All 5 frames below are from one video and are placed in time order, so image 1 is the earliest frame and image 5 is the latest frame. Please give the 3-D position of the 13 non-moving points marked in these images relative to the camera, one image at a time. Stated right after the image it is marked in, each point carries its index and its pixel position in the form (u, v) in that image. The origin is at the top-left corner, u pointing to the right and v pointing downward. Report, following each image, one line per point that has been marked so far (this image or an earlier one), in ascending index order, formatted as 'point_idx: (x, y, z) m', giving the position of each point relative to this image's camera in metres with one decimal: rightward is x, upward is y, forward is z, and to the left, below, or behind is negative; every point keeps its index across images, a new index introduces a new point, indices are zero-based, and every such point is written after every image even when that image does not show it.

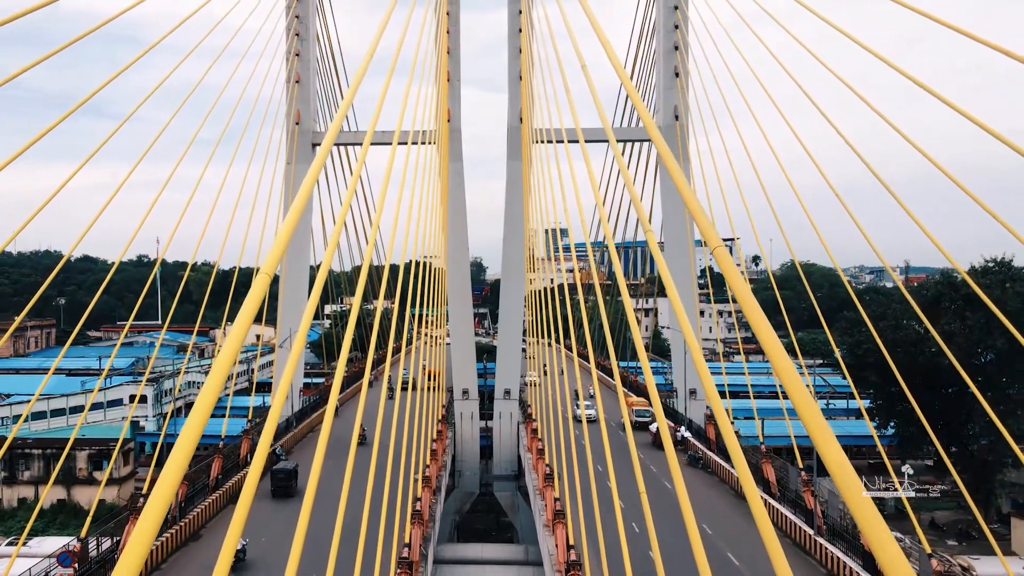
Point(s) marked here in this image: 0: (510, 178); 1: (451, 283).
0: (0.0, +2.3, +15.1) m
1: (-1.3, +0.1, +15.1) m
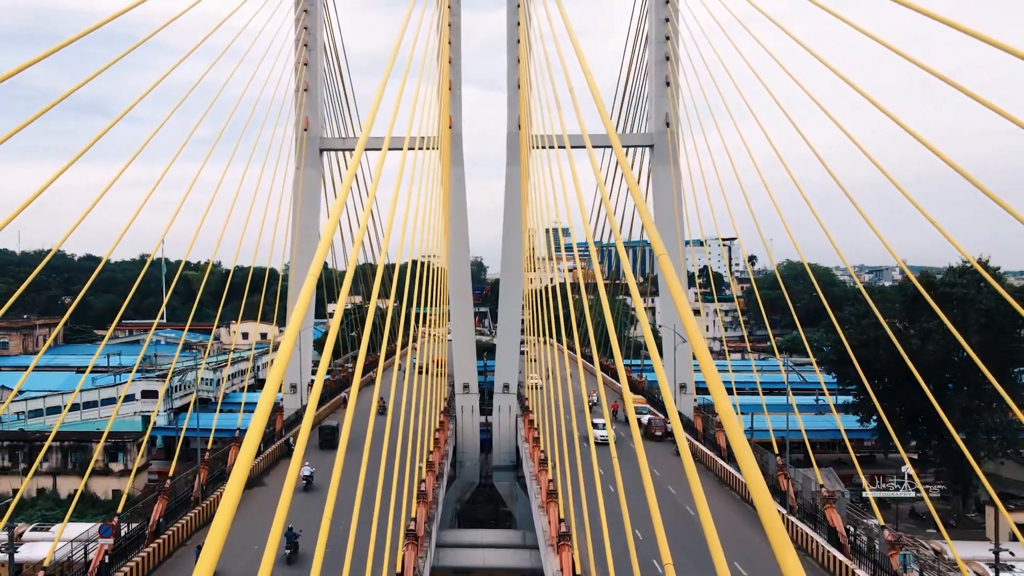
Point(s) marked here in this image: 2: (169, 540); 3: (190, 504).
0: (-0.1, +2.3, +15.8) m
1: (-1.3, +0.1, +15.9) m
2: (-4.3, -3.2, +9.2) m
3: (-4.5, -3.0, +10.1) m
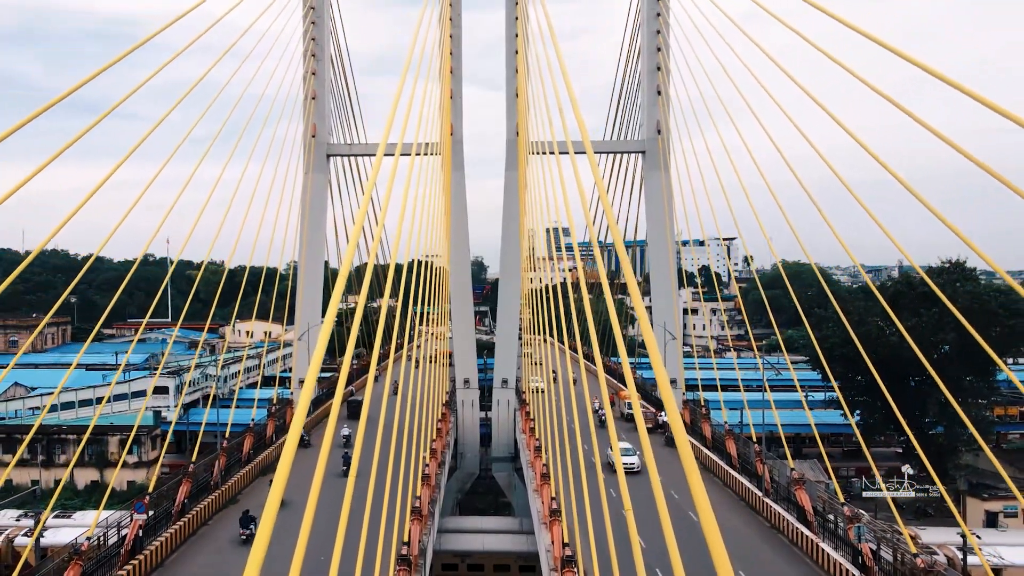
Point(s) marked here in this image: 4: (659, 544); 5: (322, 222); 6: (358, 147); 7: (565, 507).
0: (-0.1, +2.3, +16.6) m
1: (-1.3, +0.1, +16.7) m
2: (-4.4, -3.2, +10.0) m
3: (-4.5, -3.0, +10.9) m
4: (+2.0, -3.5, +10.0) m
5: (-4.5, +1.6, +17.1) m
6: (-3.6, +3.3, +17.0) m
7: (+0.8, -3.3, +10.8) m
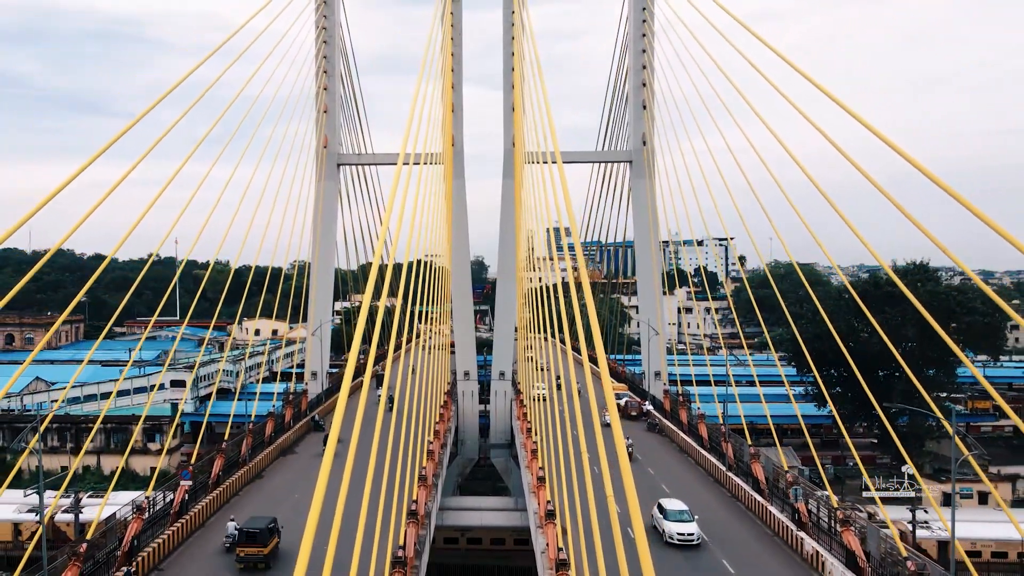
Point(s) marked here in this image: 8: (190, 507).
0: (-0.2, +2.4, +18.0) m
1: (-1.4, +0.2, +18.1) m
2: (-4.5, -3.2, +11.4) m
3: (-4.6, -3.0, +12.3) m
4: (+1.9, -3.5, +11.4) m
5: (-4.6, +1.6, +18.5) m
6: (-3.7, +3.3, +18.4) m
7: (+0.7, -3.3, +12.3) m
8: (-4.6, -3.1, +10.3) m
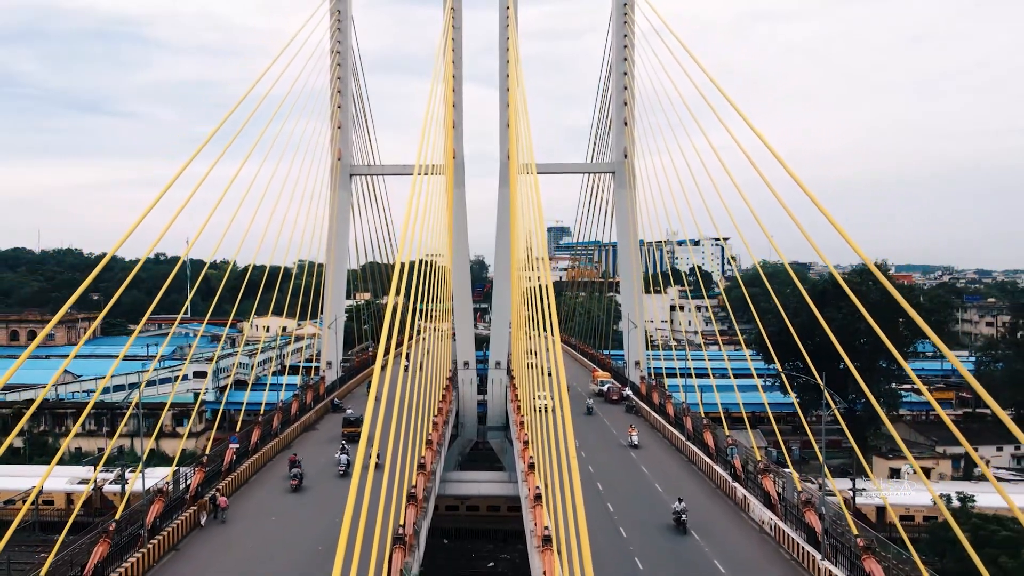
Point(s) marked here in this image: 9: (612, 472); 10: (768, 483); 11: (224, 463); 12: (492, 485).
0: (-0.3, +2.4, +20.1) m
1: (-1.6, +0.2, +20.2) m
2: (-4.6, -3.1, +13.5) m
3: (-4.8, -3.0, +14.5) m
4: (+1.7, -3.4, +13.5) m
5: (-4.7, +1.6, +20.6) m
6: (-3.8, +3.4, +20.5) m
7: (+0.6, -3.2, +14.4) m
8: (-4.7, -3.1, +12.4) m
9: (+1.8, -3.4, +13.1) m
10: (+3.6, -2.8, +10.3) m
11: (-4.7, -2.9, +11.8) m
12: (-0.5, -4.7, +17.3) m
